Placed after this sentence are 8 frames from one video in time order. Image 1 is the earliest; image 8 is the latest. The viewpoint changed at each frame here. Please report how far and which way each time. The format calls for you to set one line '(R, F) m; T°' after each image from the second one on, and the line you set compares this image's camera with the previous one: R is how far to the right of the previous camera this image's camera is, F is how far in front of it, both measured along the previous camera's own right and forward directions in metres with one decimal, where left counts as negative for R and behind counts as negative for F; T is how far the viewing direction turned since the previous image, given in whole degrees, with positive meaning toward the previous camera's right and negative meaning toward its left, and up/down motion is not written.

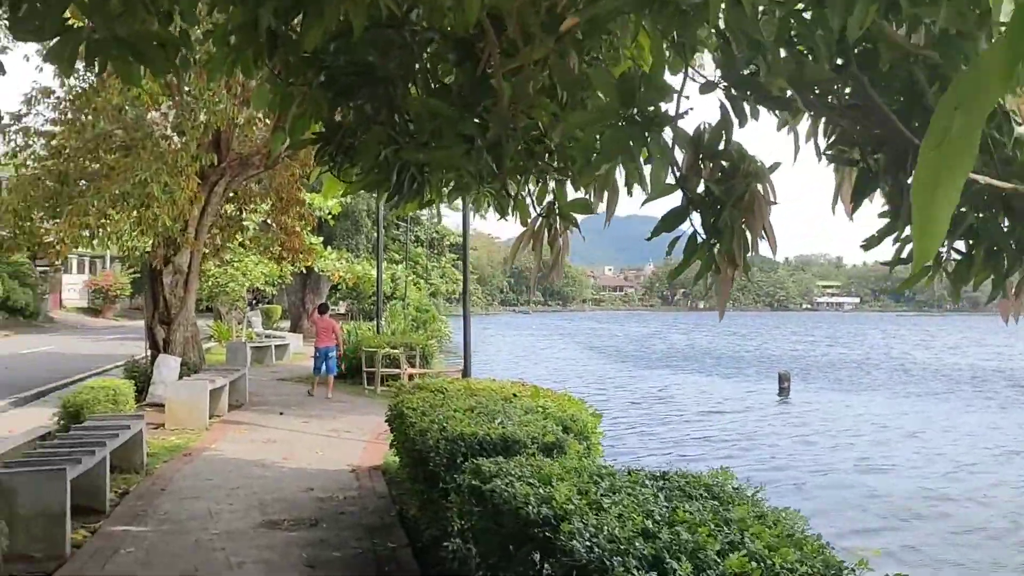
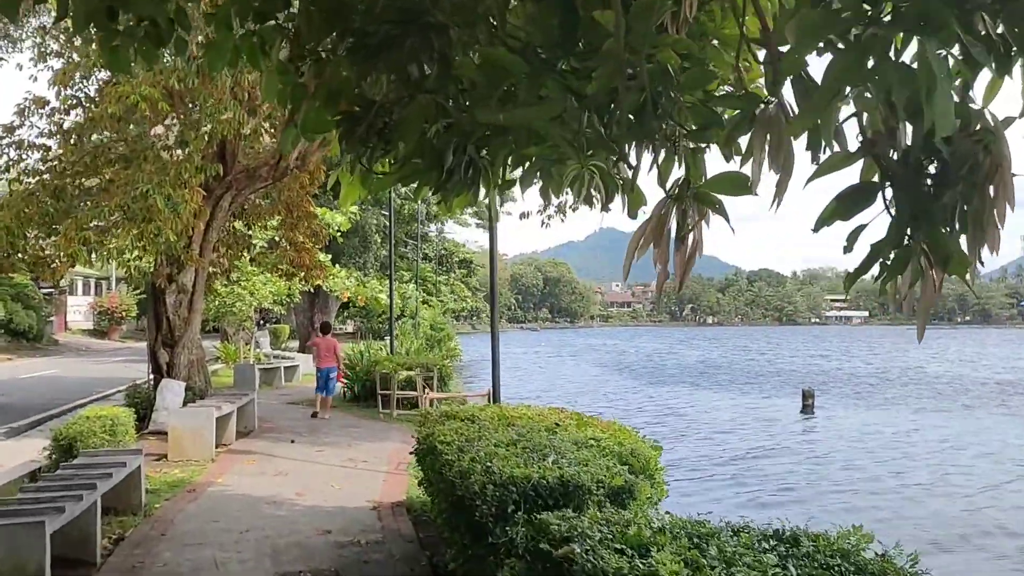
(-0.2, +0.8) m; 0°
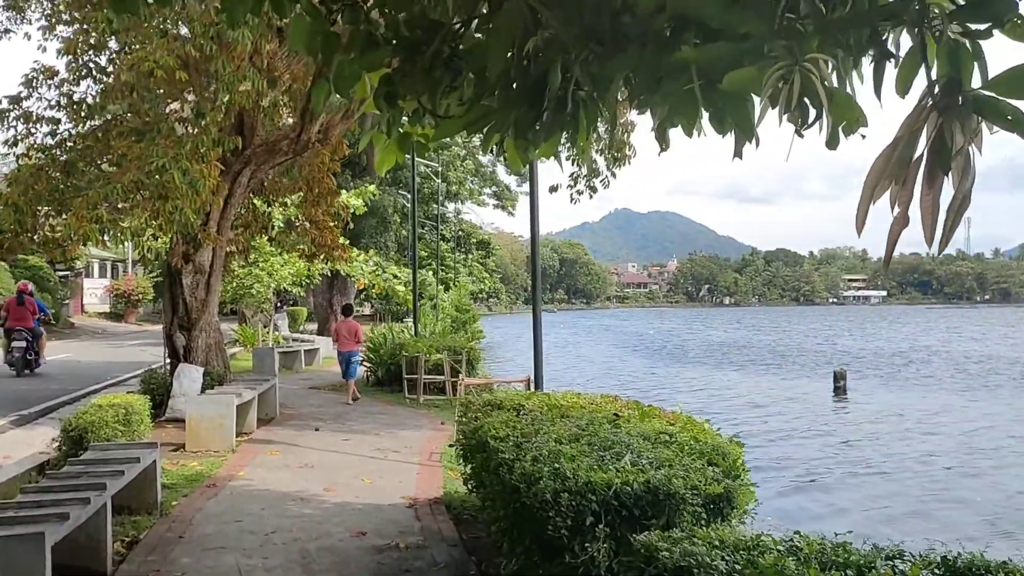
(-0.2, +0.7) m; -1°
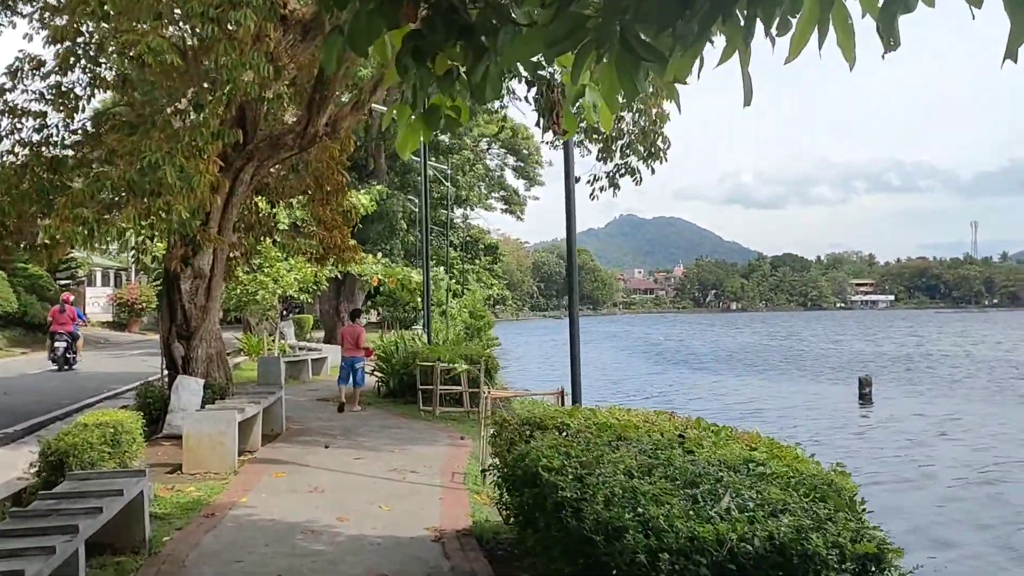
(-0.2, +0.9) m; 0°
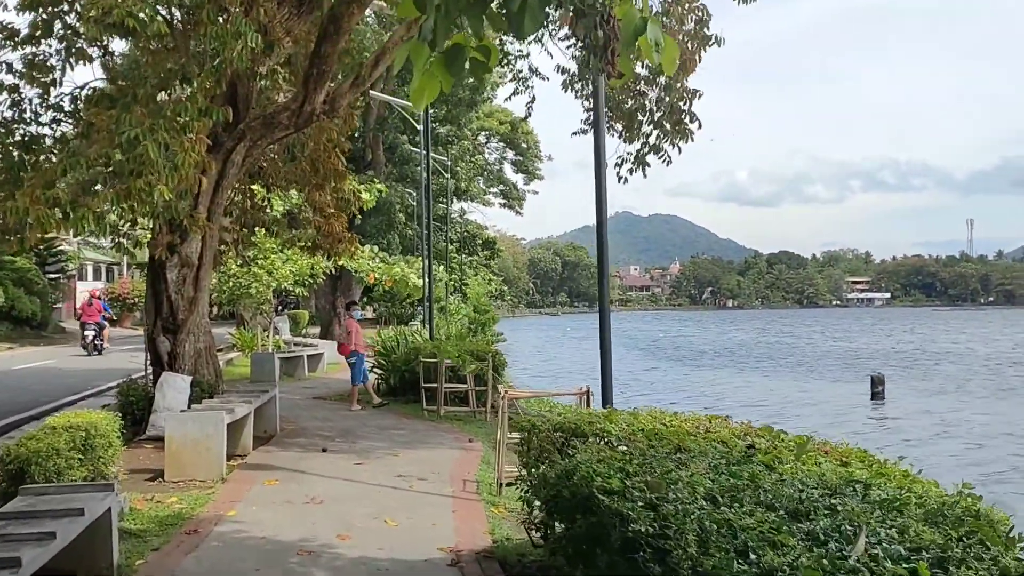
(-0.2, +0.8) m; 0°
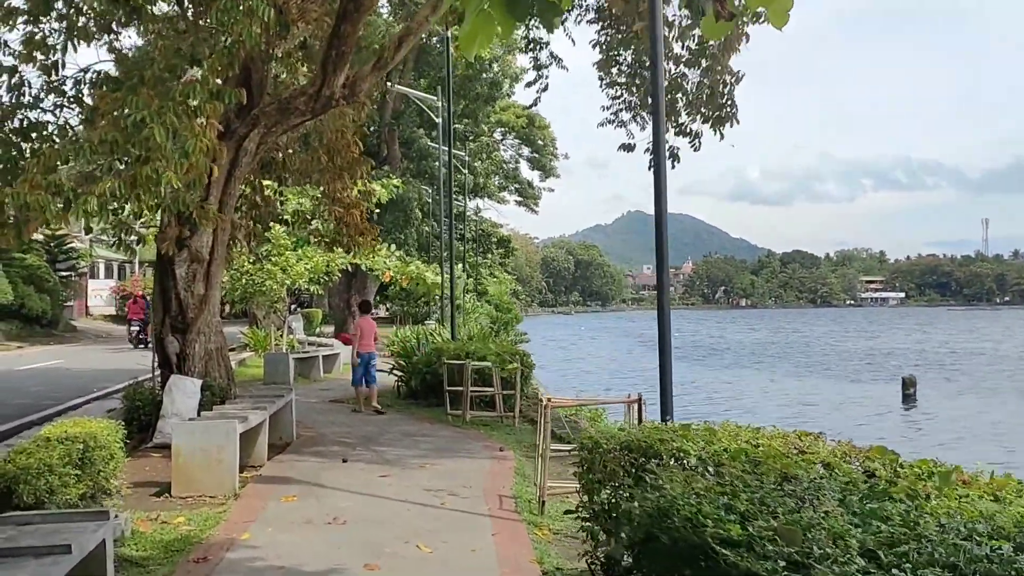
(-0.2, +0.7) m; -1°
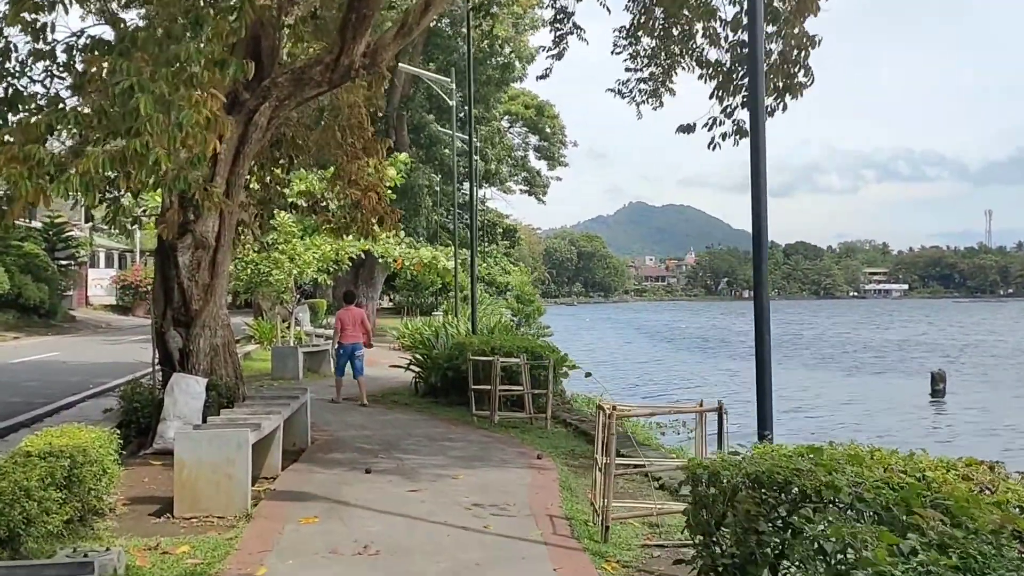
(-0.3, +0.9) m; 0°
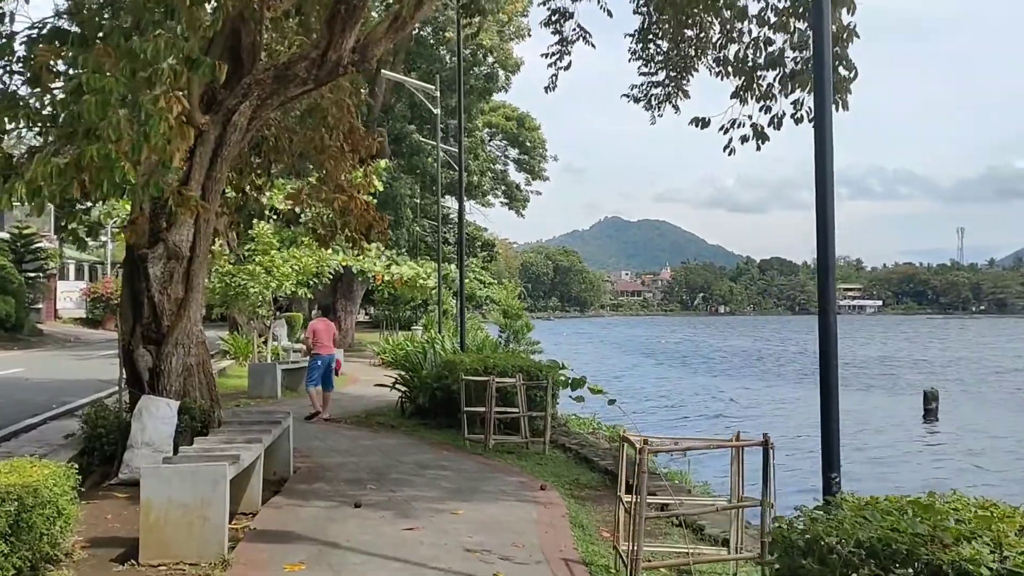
(-0.2, +0.7) m; +1°
